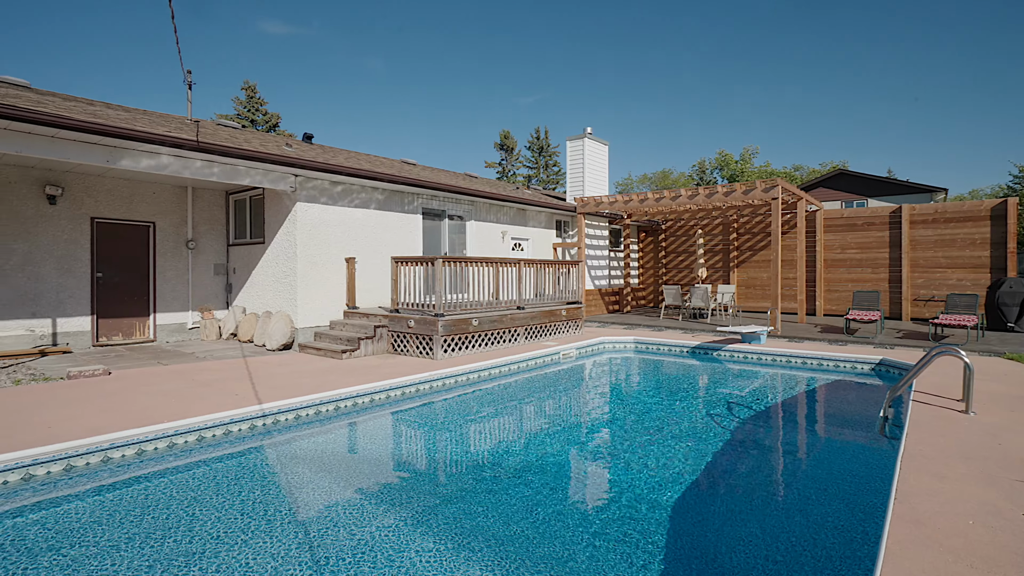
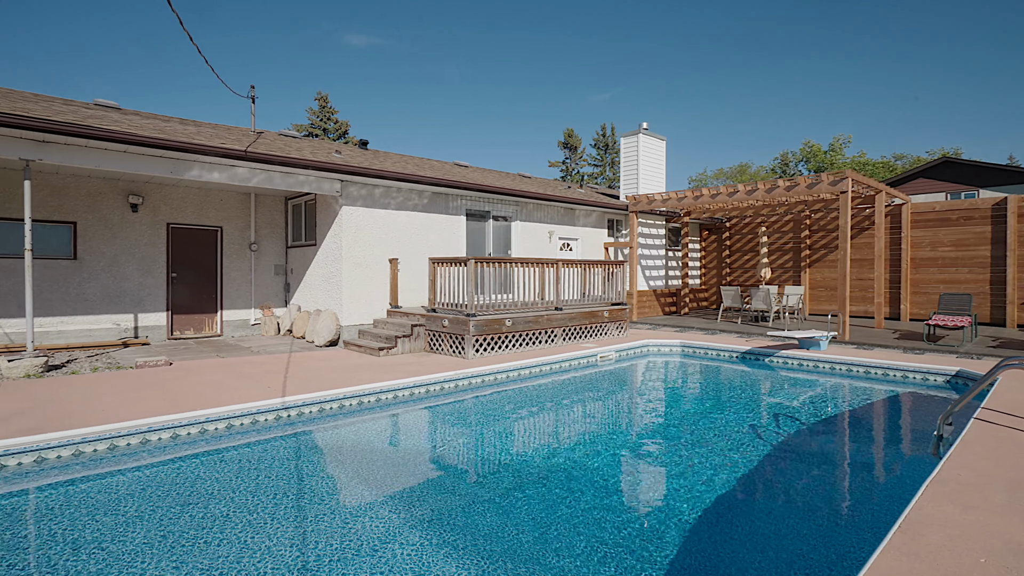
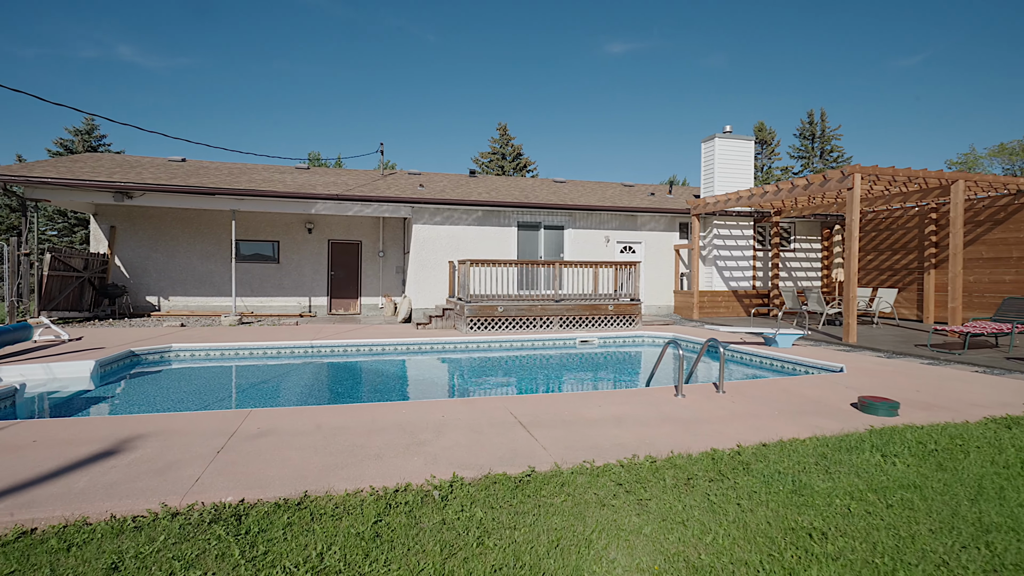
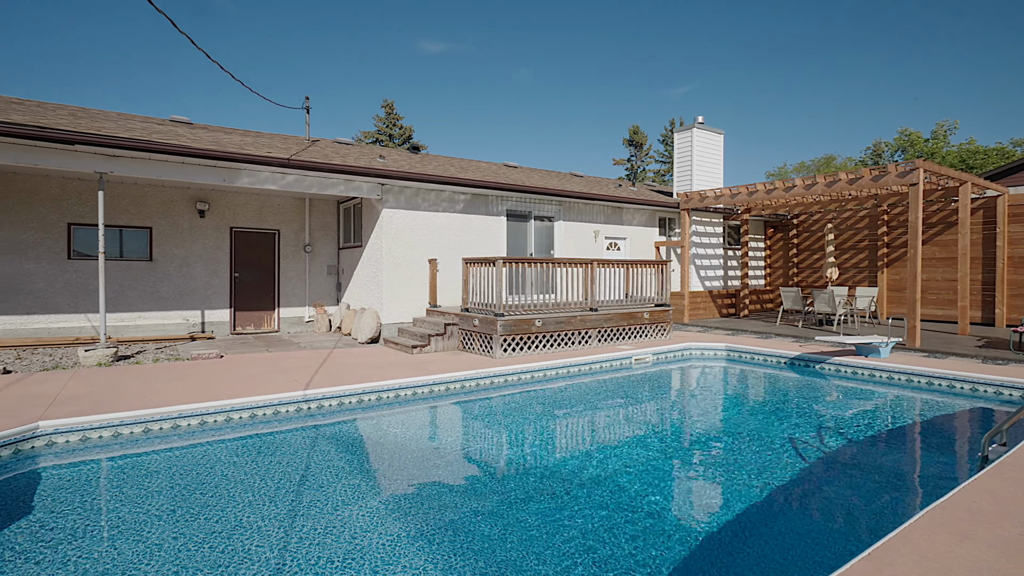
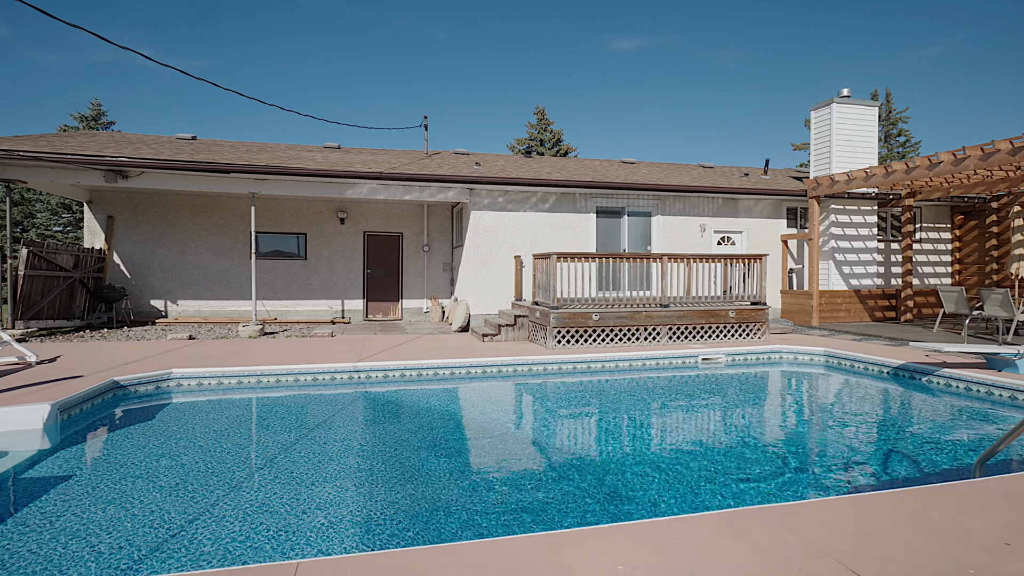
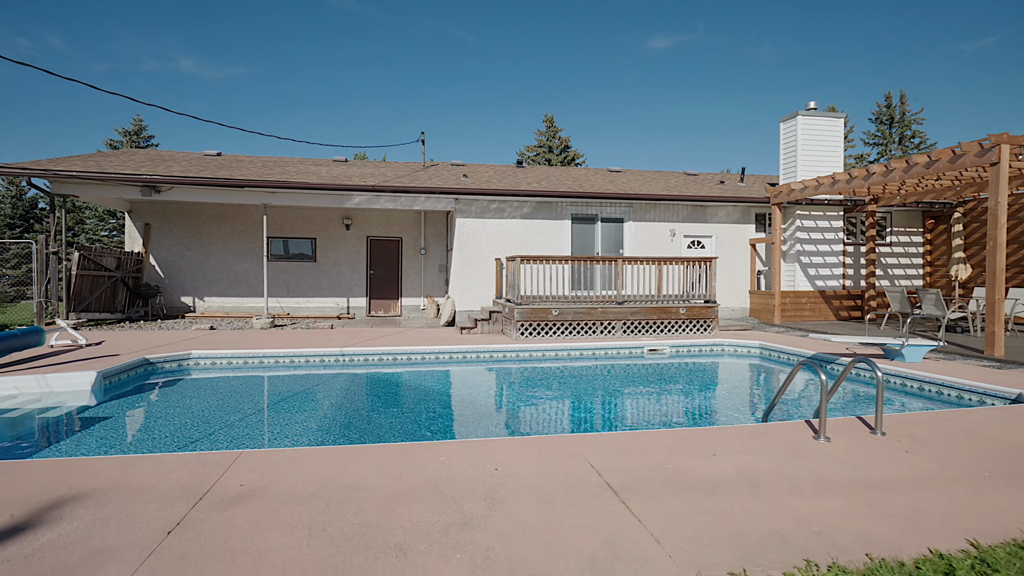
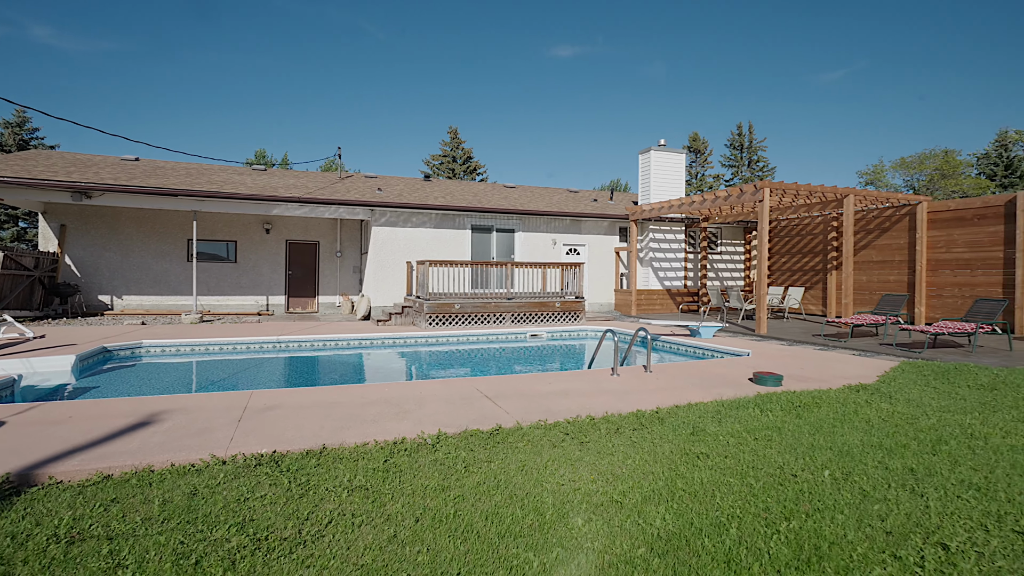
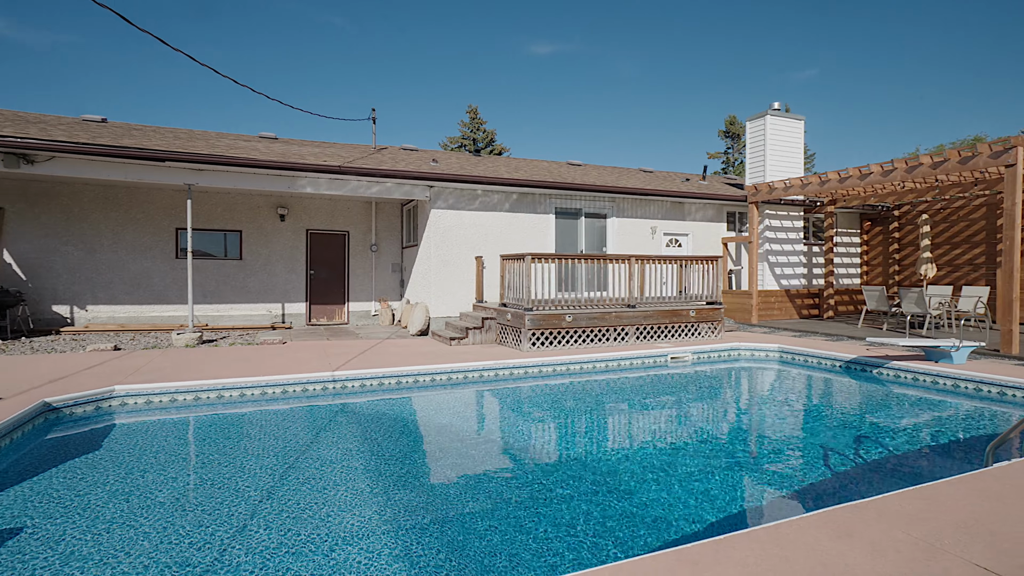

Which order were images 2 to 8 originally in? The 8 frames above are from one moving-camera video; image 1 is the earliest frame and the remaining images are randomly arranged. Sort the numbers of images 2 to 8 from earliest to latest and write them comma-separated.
2, 4, 8, 5, 6, 3, 7
